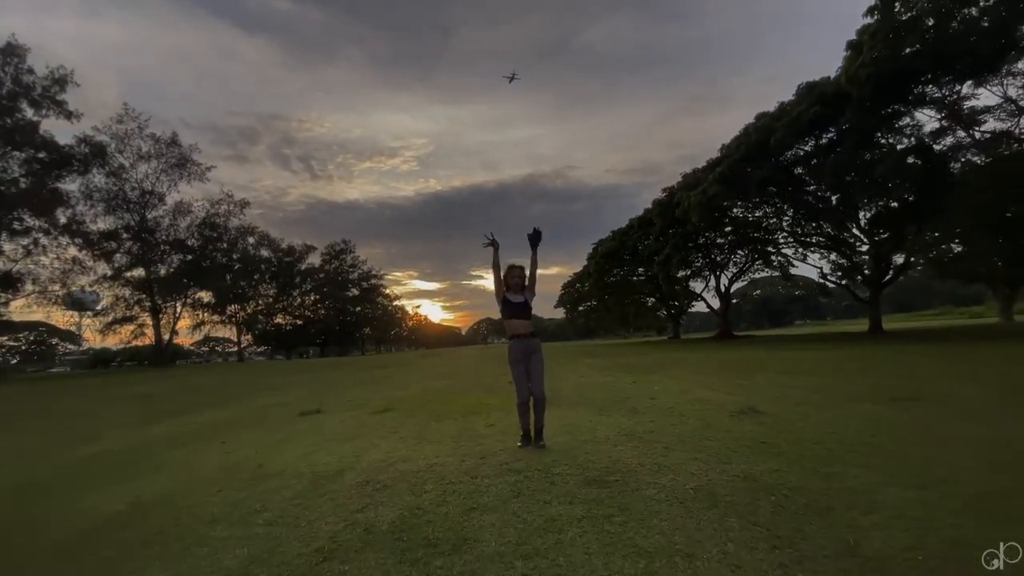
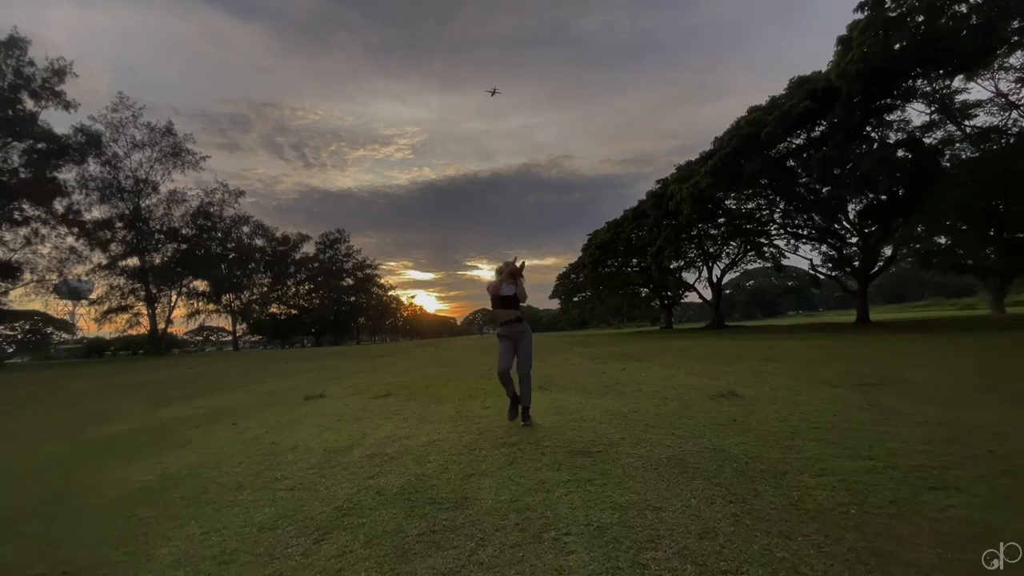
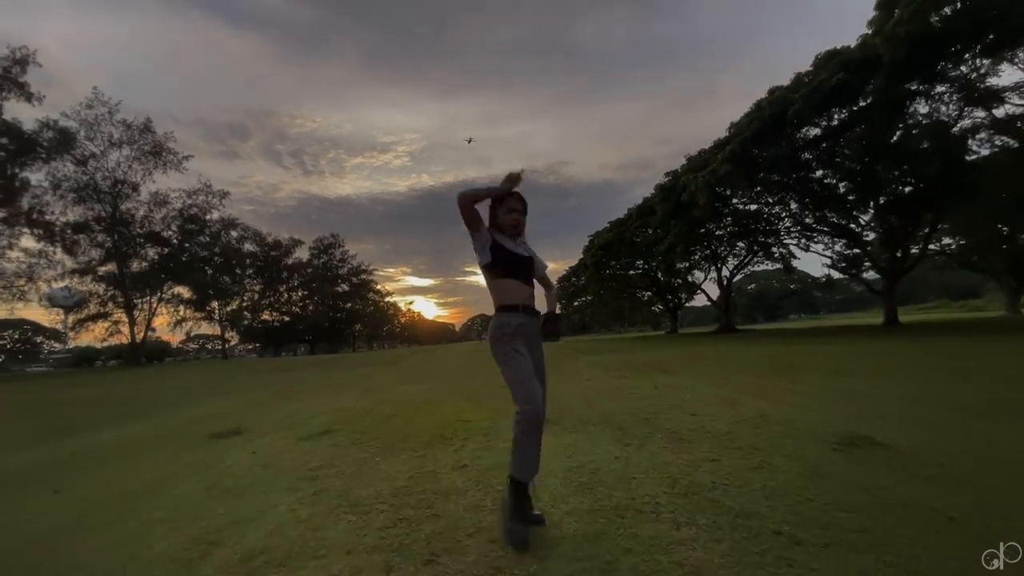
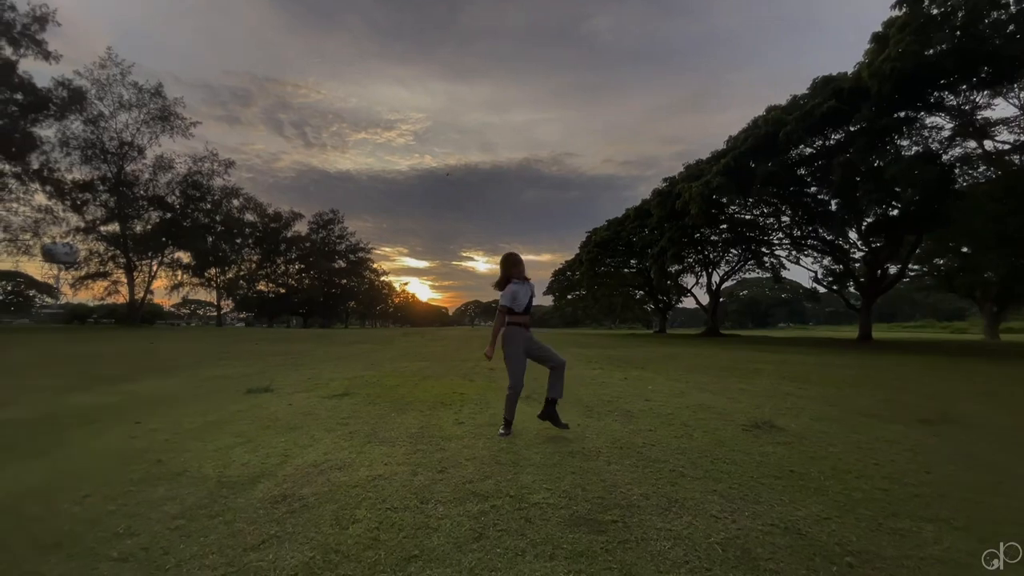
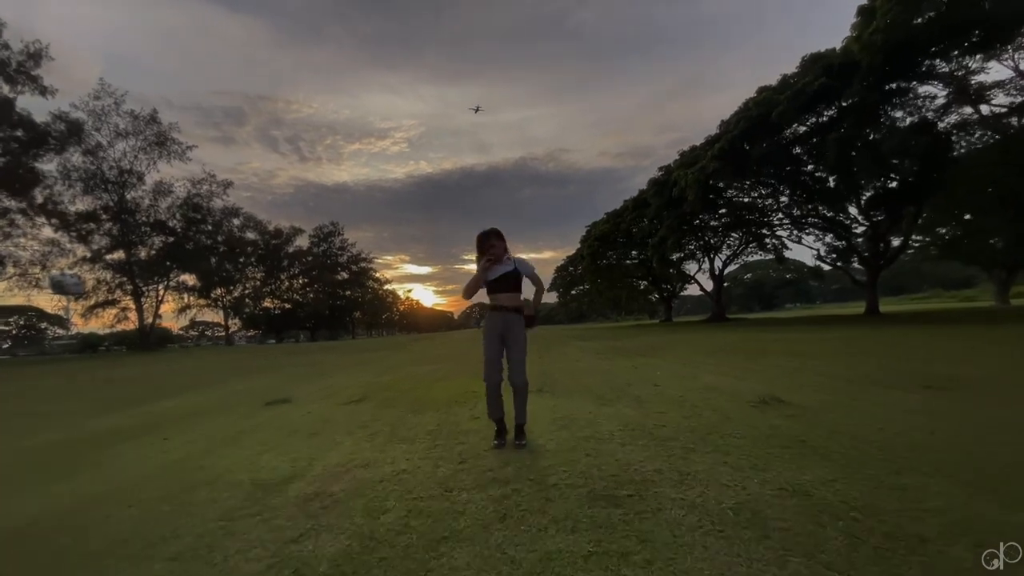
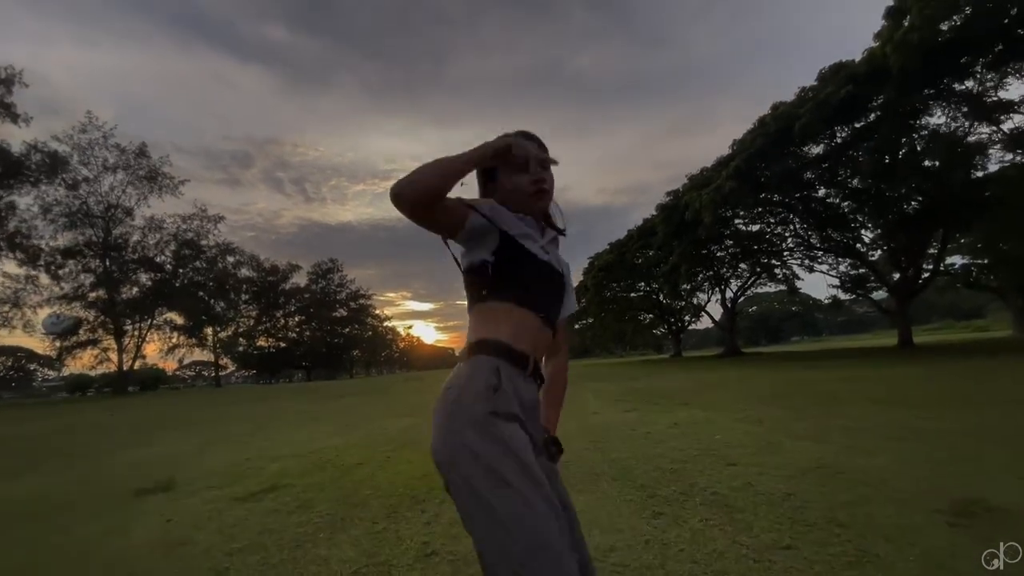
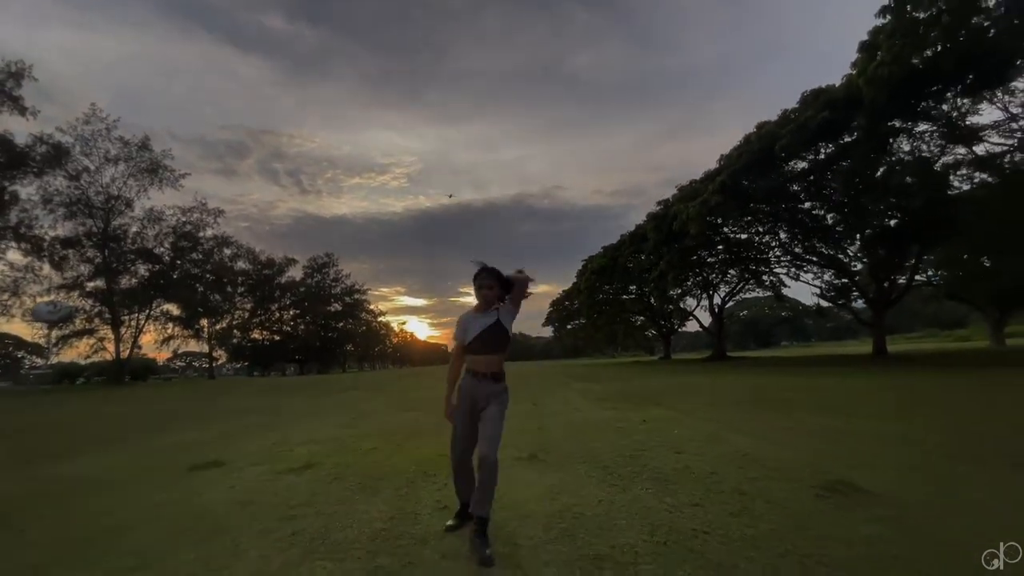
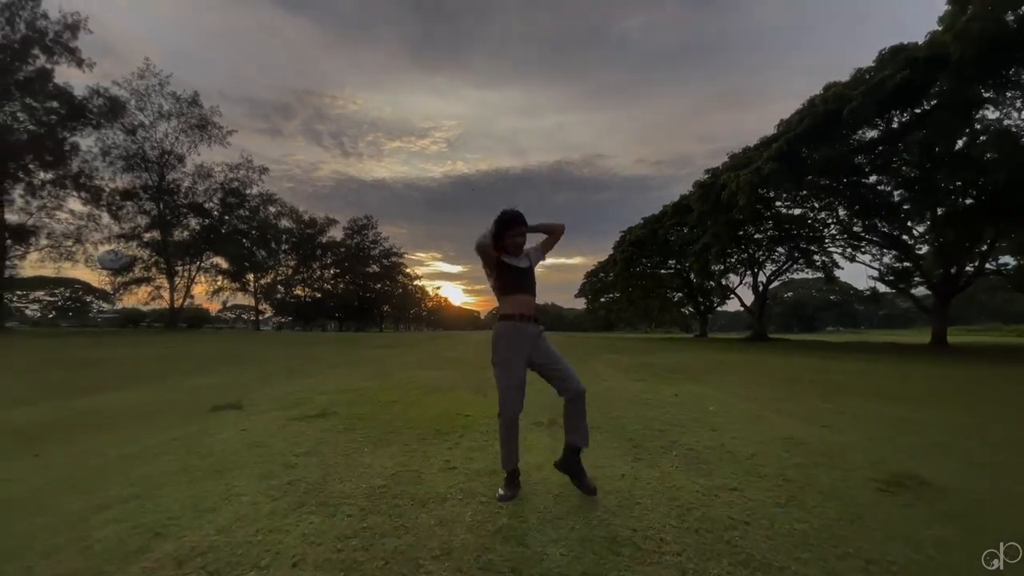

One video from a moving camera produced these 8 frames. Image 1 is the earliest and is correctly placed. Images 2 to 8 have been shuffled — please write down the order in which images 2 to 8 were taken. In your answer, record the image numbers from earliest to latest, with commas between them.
2, 5, 3, 6, 7, 4, 8
